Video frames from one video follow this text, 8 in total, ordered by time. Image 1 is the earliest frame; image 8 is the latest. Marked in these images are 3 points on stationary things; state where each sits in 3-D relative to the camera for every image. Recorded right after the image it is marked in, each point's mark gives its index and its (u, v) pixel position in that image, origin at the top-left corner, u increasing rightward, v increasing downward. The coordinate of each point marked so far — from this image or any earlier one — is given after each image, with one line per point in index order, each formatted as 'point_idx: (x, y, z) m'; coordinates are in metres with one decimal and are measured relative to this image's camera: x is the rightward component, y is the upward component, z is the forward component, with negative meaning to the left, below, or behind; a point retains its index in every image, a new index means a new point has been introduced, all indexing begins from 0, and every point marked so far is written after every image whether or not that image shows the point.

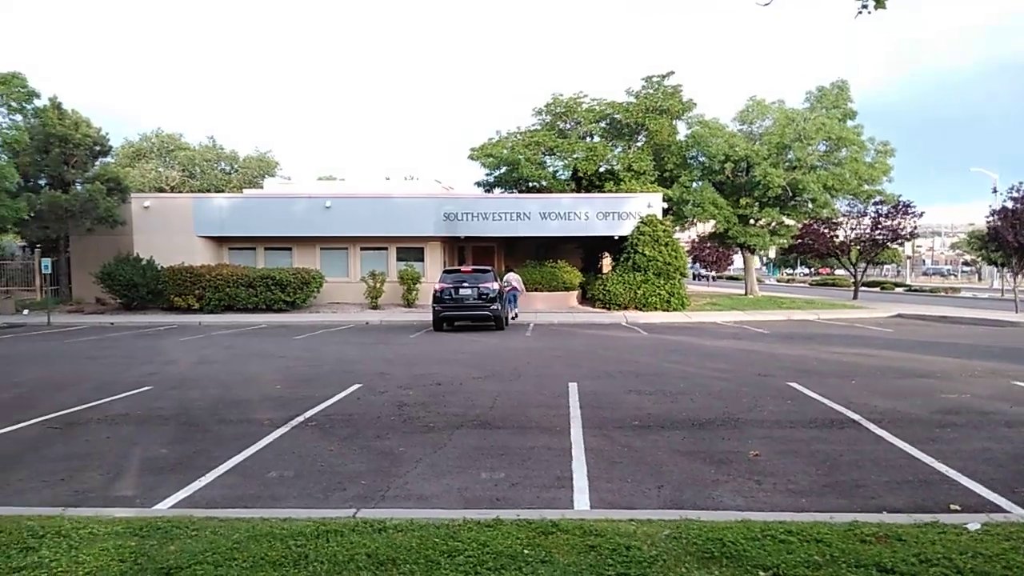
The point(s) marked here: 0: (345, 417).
0: (-1.7, -1.3, +7.8) m
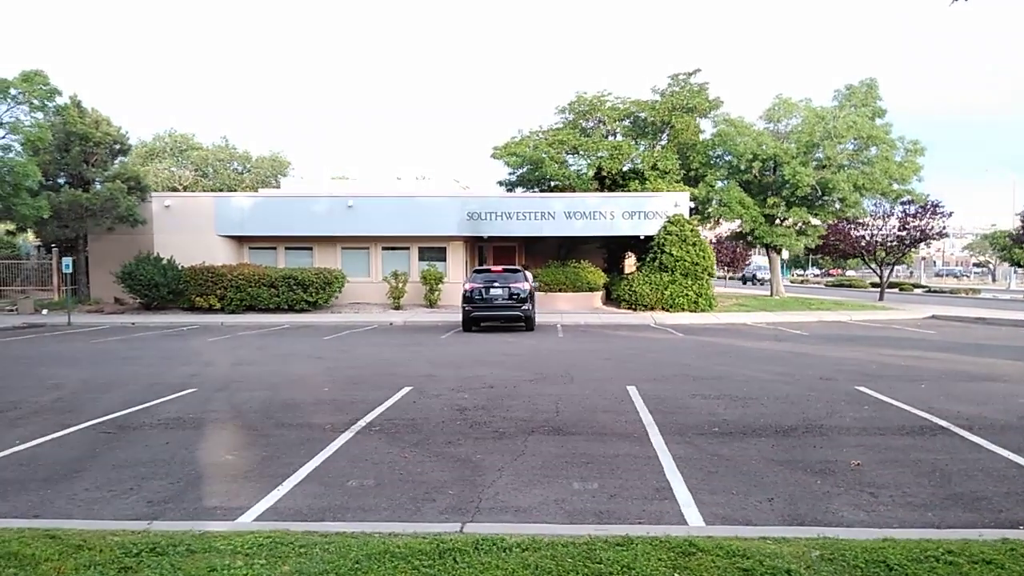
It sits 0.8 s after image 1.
0: (-1.0, -1.3, +7.5) m
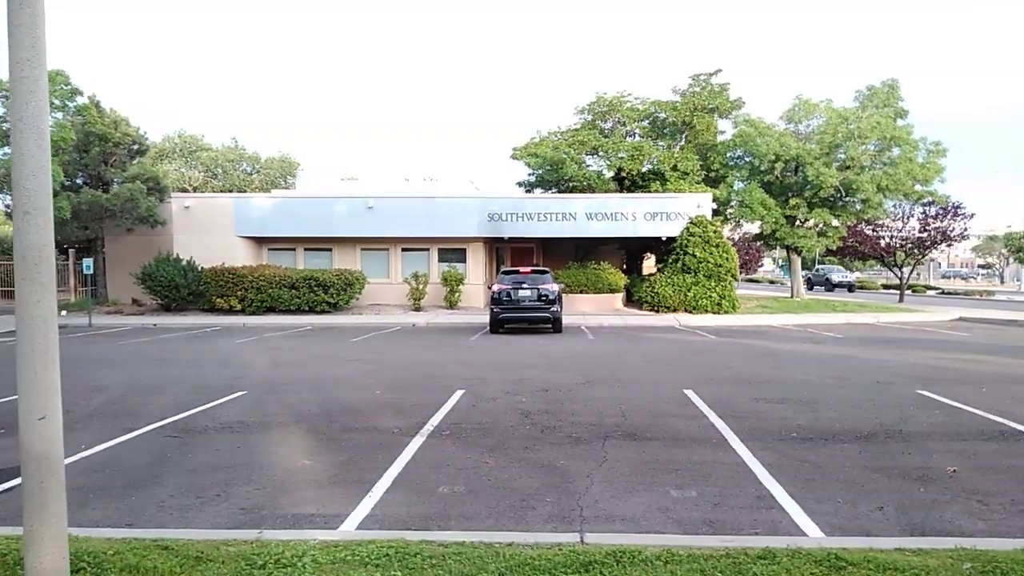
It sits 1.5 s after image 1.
0: (-0.3, -1.3, +7.4) m
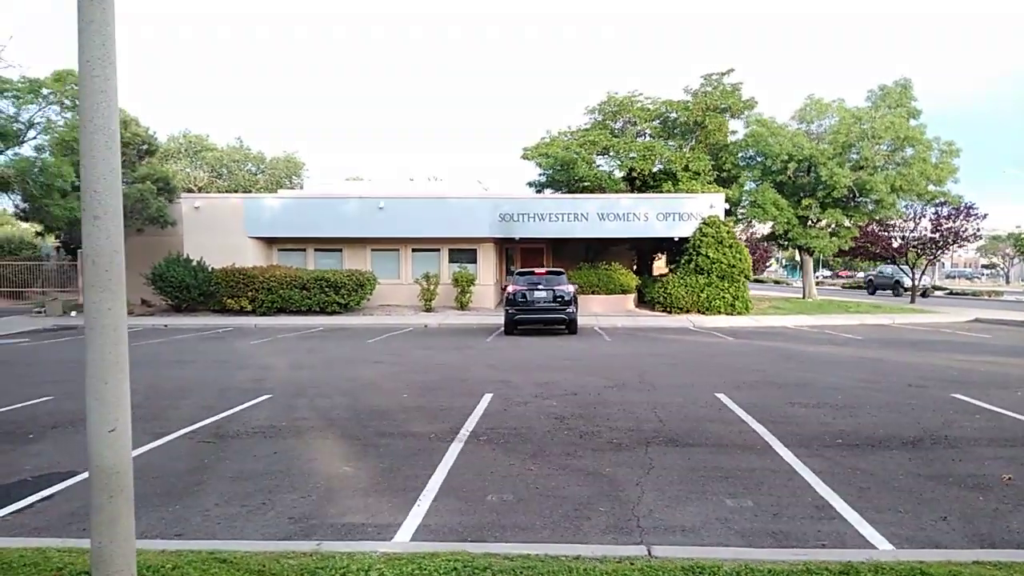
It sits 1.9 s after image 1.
0: (0.0, -1.3, +7.2) m
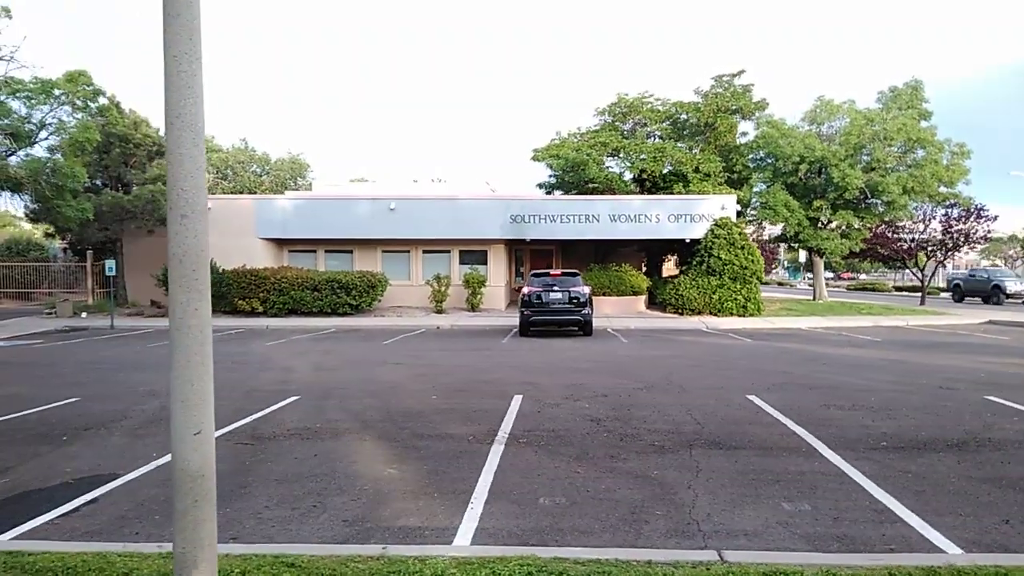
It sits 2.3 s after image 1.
0: (+0.4, -1.3, +7.2) m
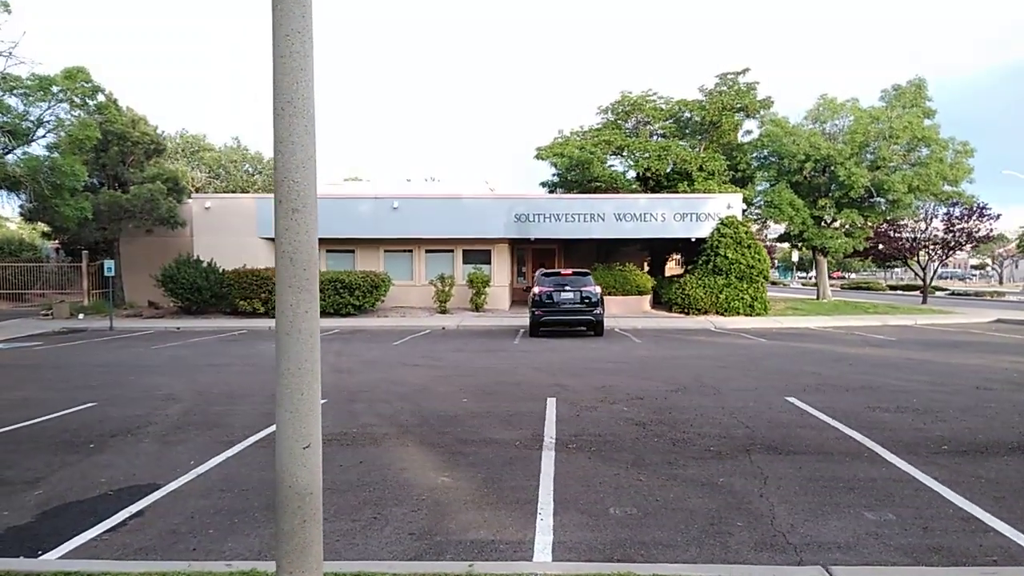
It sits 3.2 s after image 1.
0: (+0.8, -1.3, +7.0) m
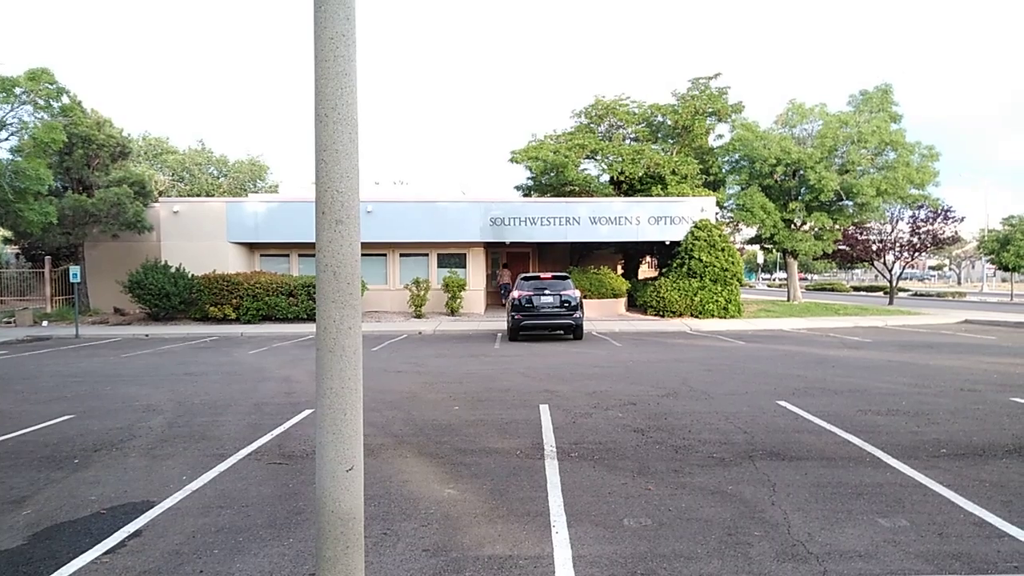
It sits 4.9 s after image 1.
0: (+0.8, -1.4, +6.9) m
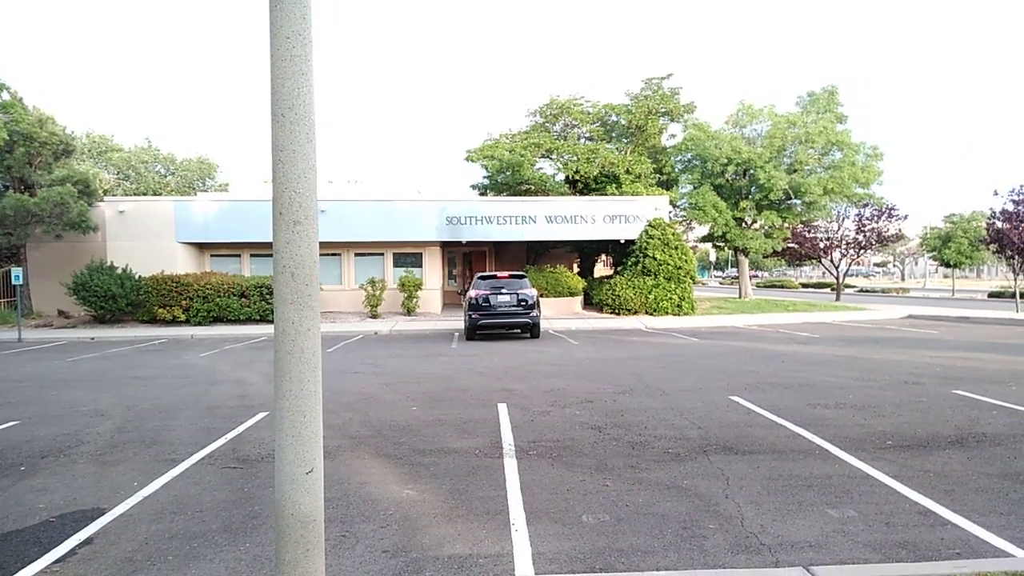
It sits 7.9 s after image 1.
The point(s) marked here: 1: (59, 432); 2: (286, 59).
0: (+0.4, -1.4, +6.9) m
1: (-4.6, -1.5, +8.0) m
2: (-0.7, +0.7, +2.4) m
